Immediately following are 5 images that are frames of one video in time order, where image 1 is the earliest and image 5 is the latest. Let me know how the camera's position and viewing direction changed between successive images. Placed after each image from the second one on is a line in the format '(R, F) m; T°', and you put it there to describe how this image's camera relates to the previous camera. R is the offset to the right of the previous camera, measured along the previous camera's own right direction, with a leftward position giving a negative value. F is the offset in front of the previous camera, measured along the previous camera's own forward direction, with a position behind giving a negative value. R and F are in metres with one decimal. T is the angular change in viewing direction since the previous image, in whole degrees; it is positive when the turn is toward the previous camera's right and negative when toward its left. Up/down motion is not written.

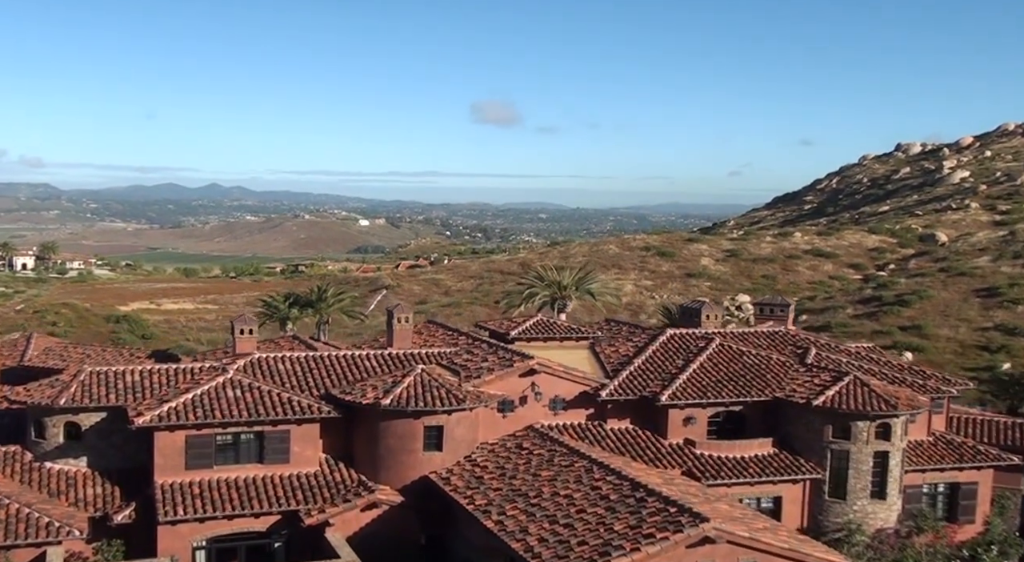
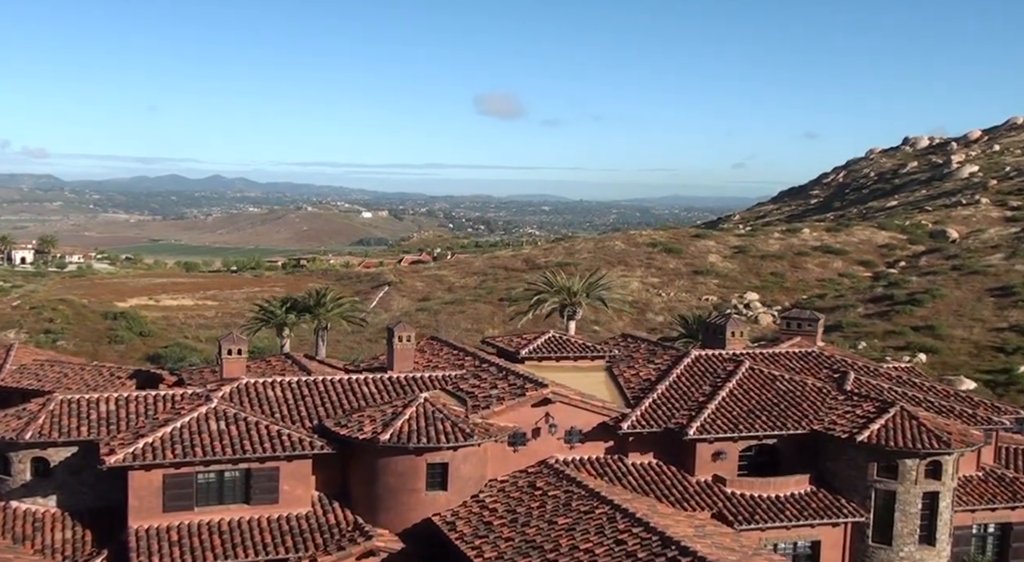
(-0.1, +1.1) m; 0°
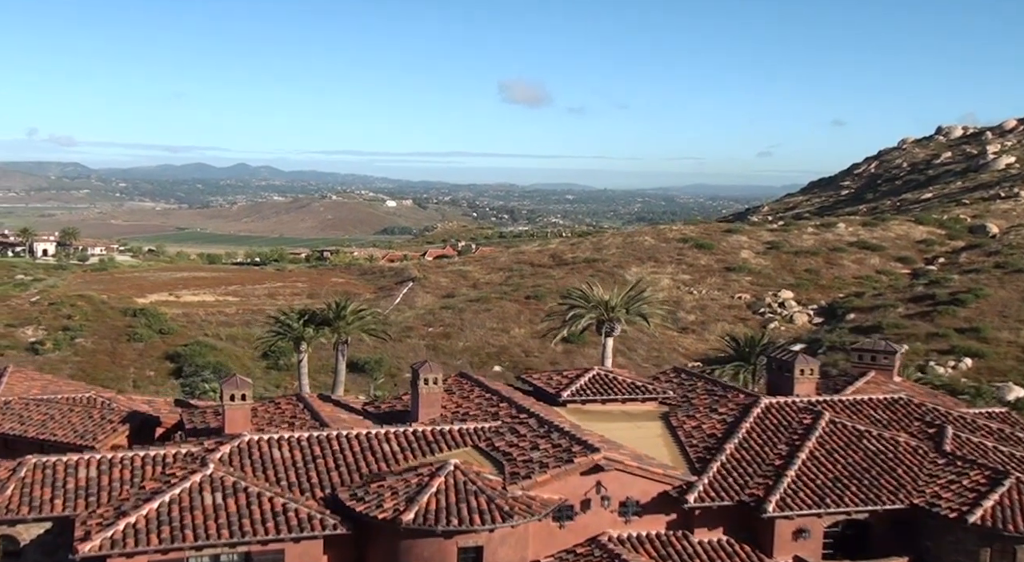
(-0.2, +1.6) m; -1°
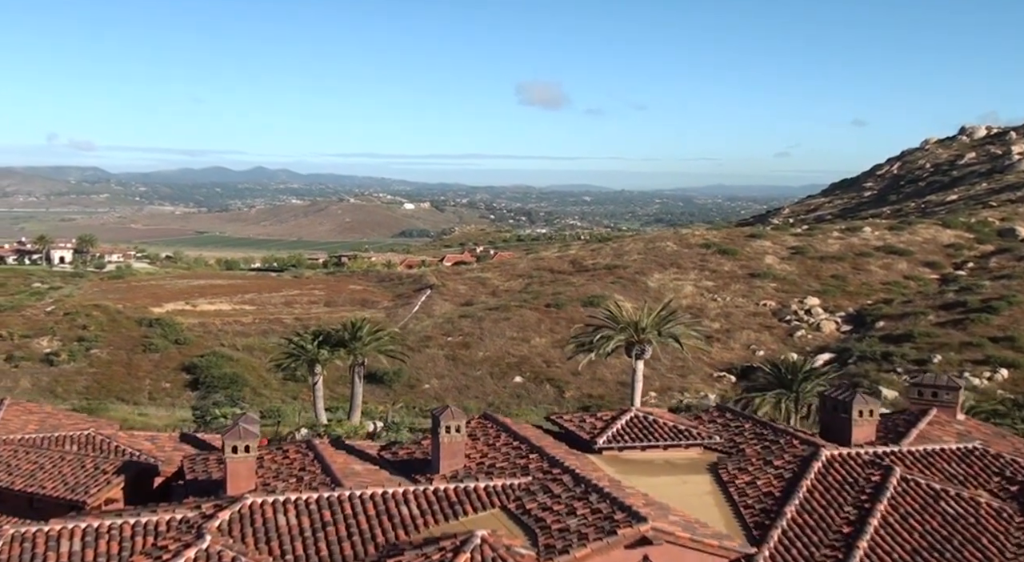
(-0.1, +1.1) m; -1°
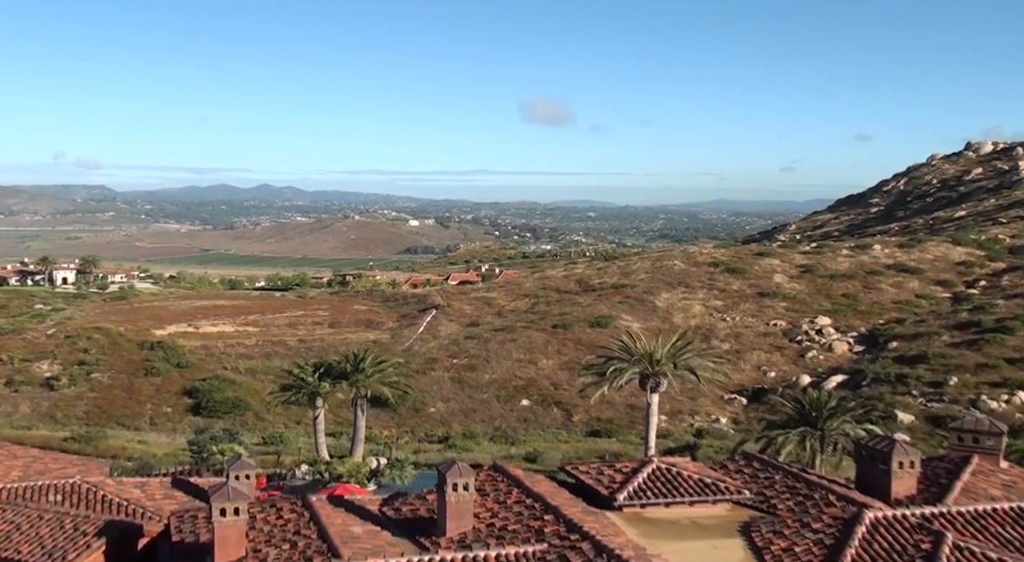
(-0.1, +0.8) m; 0°
